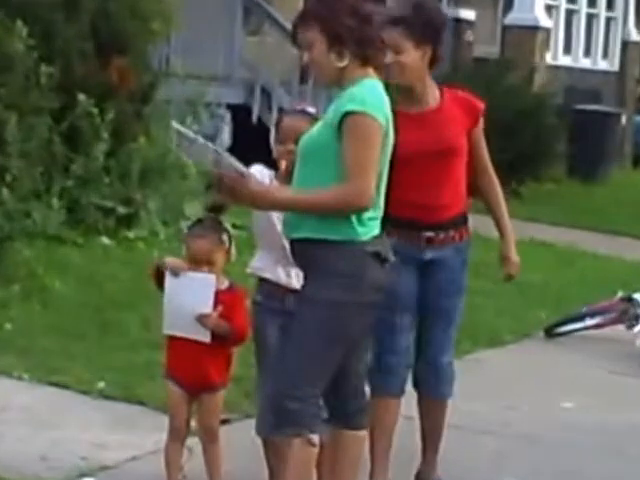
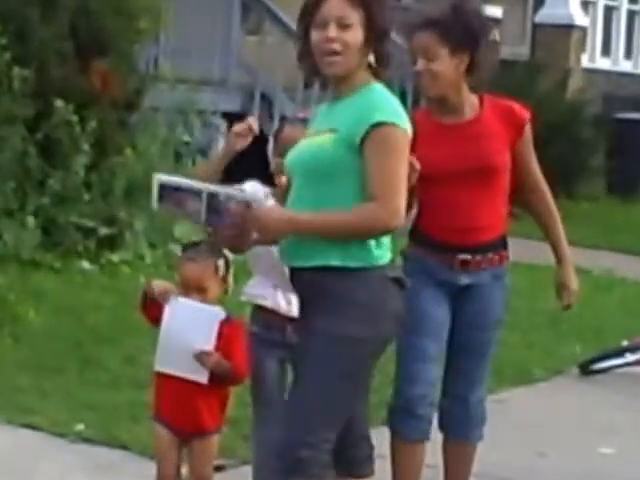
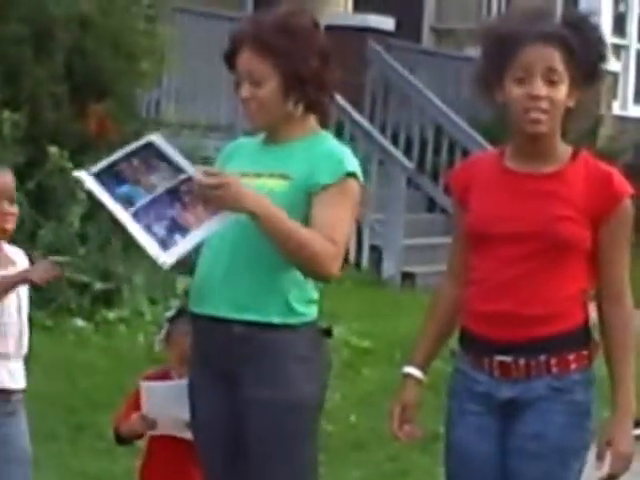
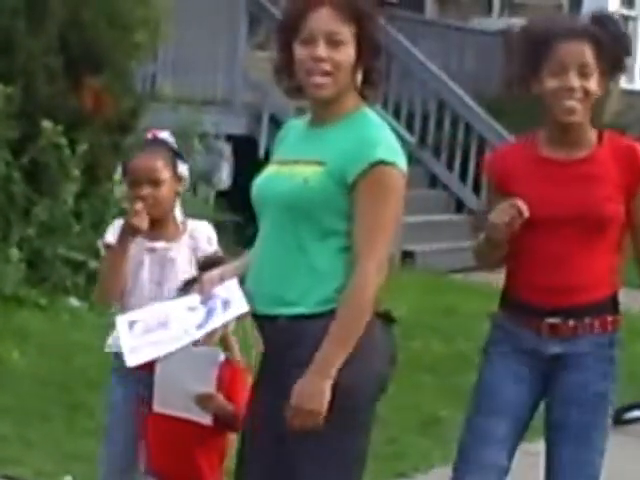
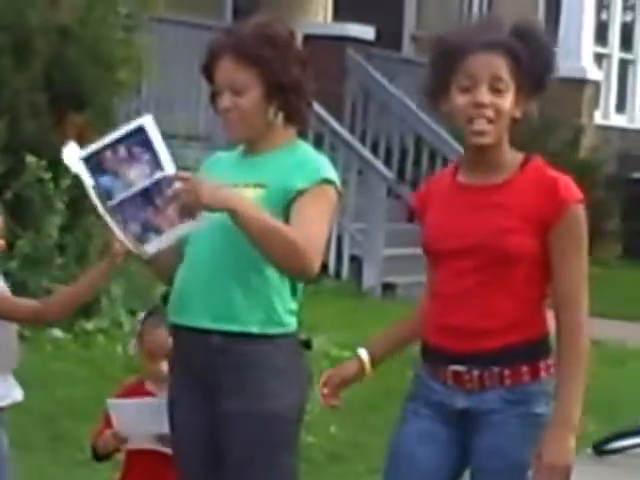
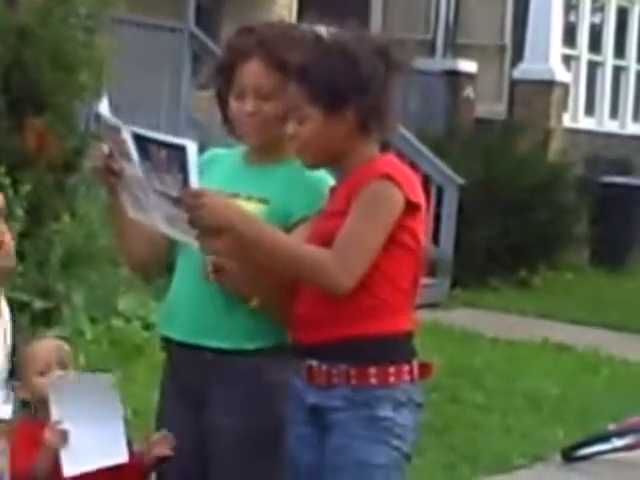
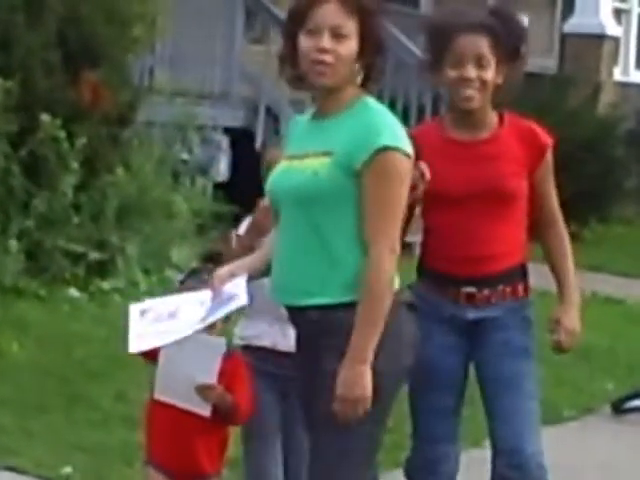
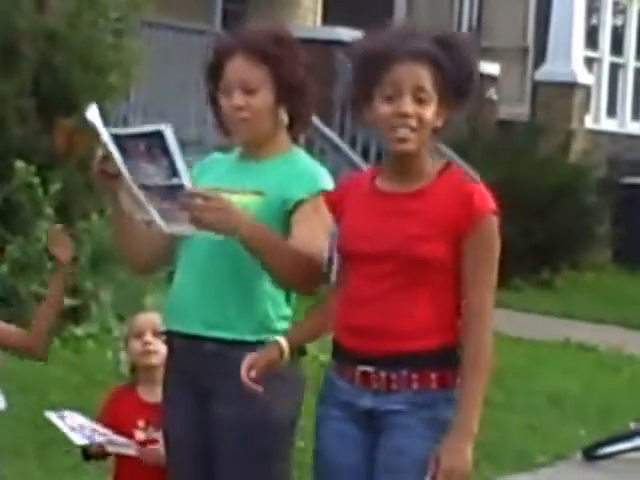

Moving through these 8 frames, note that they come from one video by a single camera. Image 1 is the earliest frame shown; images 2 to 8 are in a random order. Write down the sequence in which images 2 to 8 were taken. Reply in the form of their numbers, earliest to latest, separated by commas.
2, 7, 4, 3, 5, 8, 6
